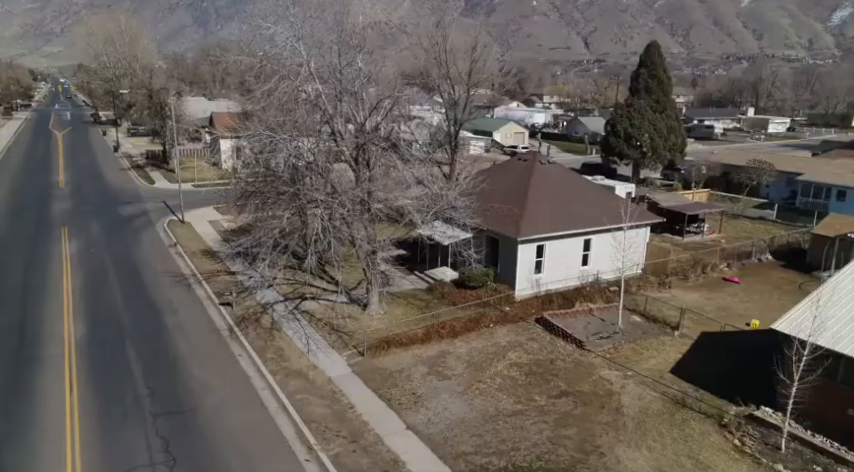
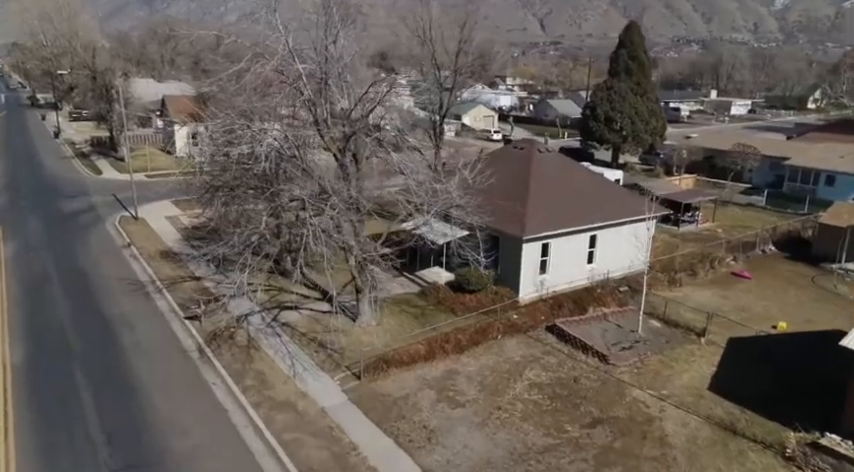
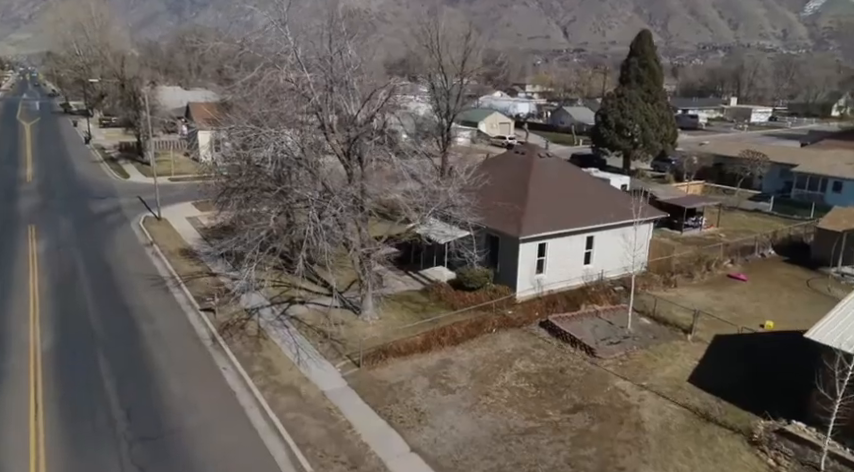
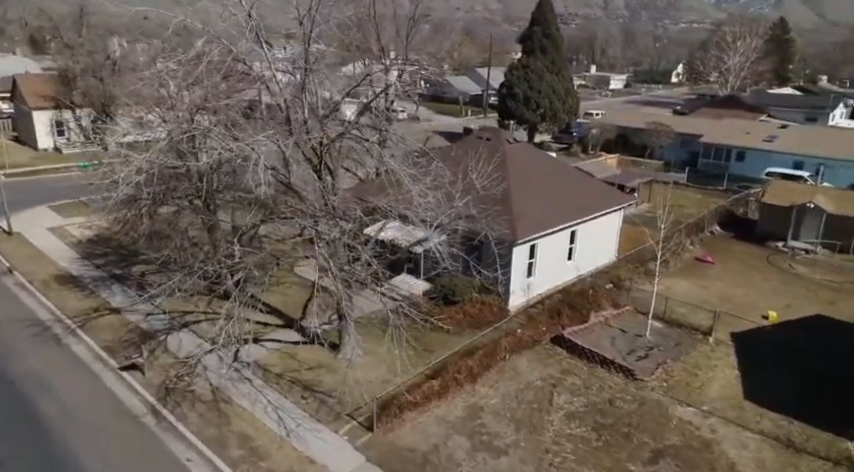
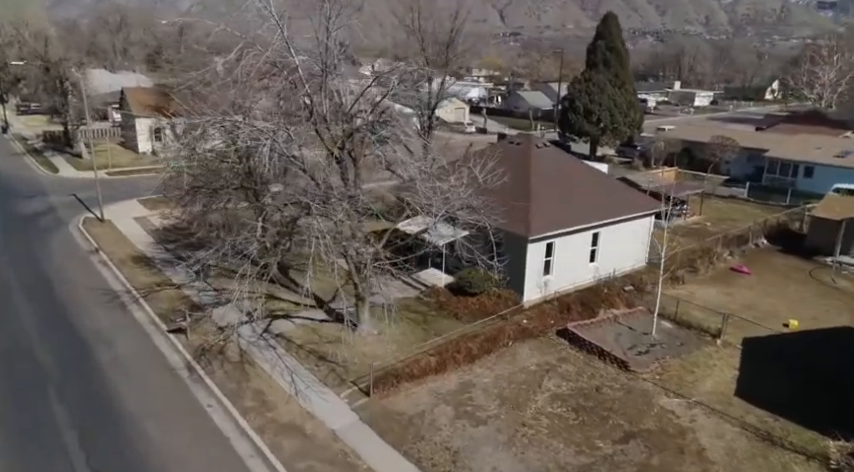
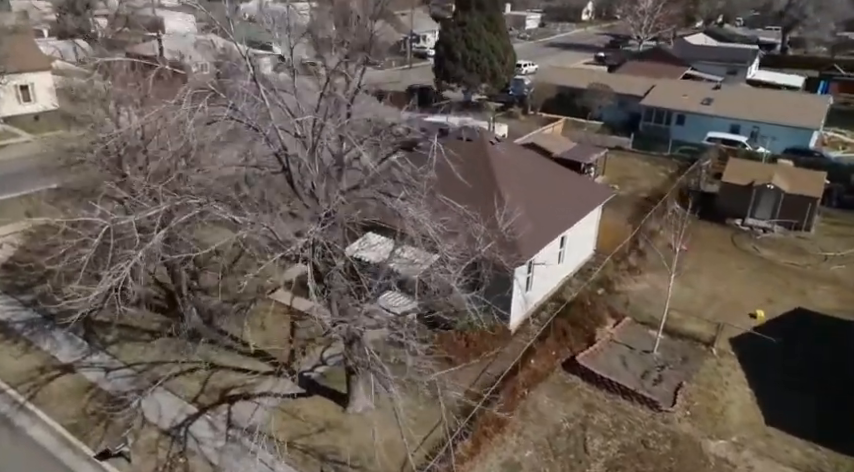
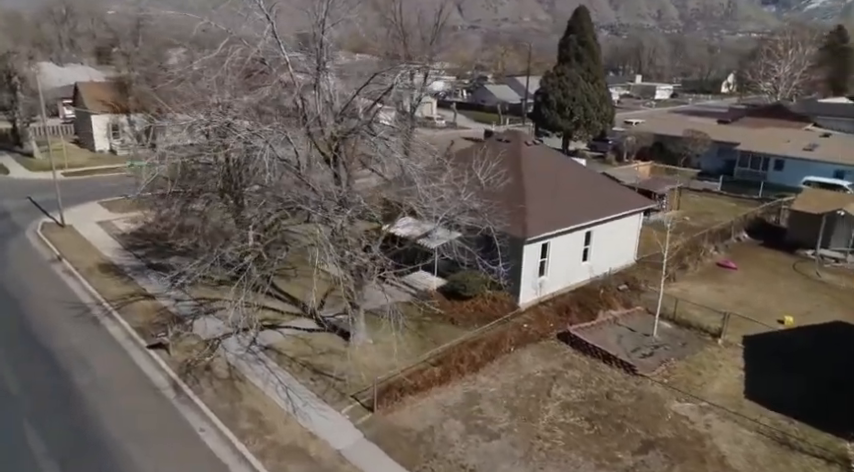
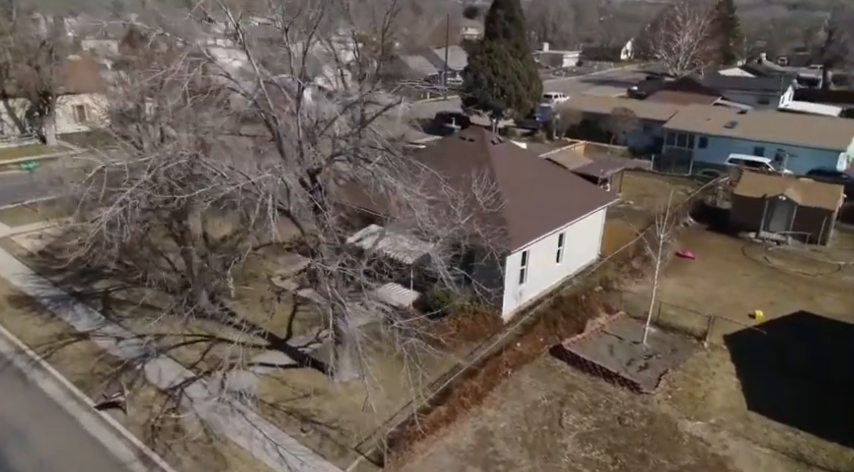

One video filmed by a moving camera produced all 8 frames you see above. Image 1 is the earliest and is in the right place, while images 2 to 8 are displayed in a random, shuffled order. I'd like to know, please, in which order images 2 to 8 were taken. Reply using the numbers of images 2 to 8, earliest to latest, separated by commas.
3, 2, 5, 7, 4, 8, 6
